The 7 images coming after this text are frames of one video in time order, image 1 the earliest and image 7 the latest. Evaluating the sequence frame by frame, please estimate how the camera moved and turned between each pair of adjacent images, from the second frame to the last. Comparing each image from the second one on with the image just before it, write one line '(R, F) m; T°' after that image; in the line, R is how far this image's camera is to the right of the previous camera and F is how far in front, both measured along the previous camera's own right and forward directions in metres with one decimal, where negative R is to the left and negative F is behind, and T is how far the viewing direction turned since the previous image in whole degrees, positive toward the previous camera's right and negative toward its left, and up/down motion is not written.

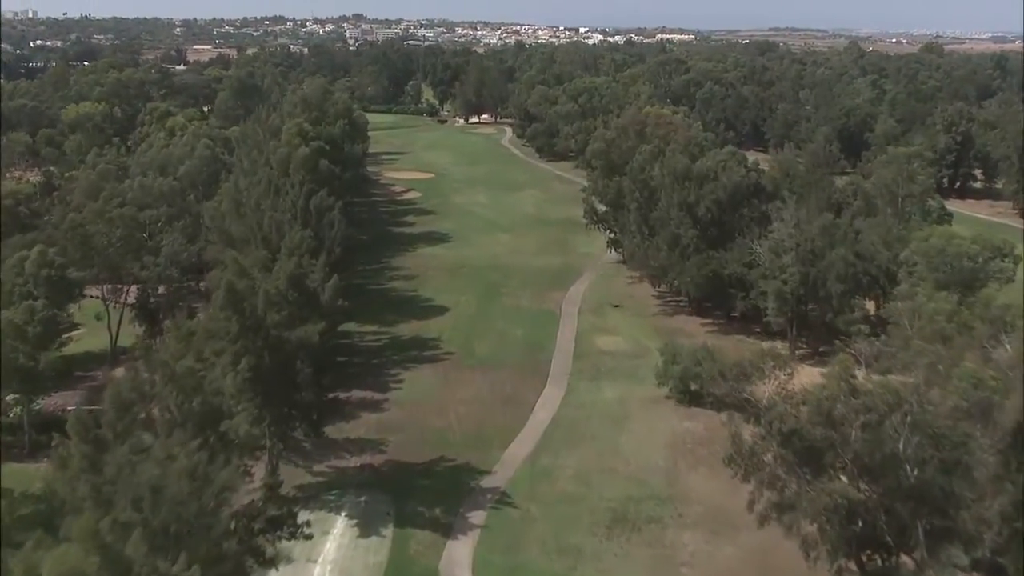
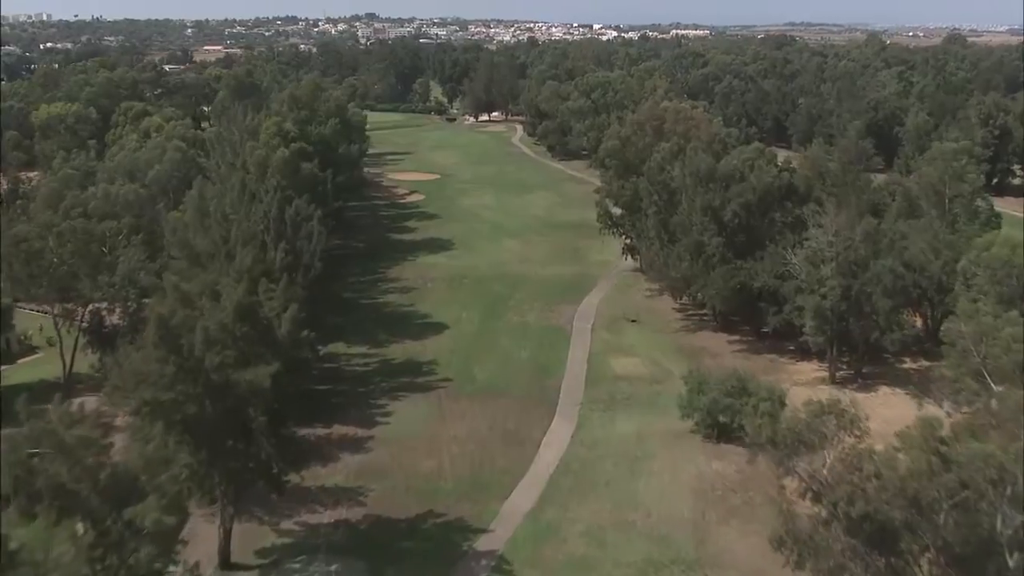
(+0.4, +4.9) m; -1°
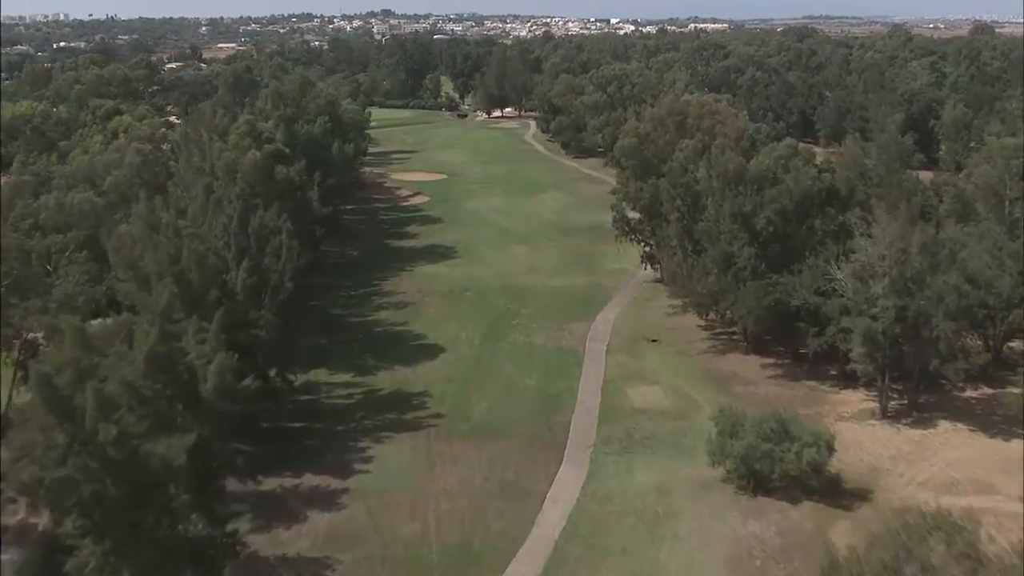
(+0.5, +5.1) m; -1°
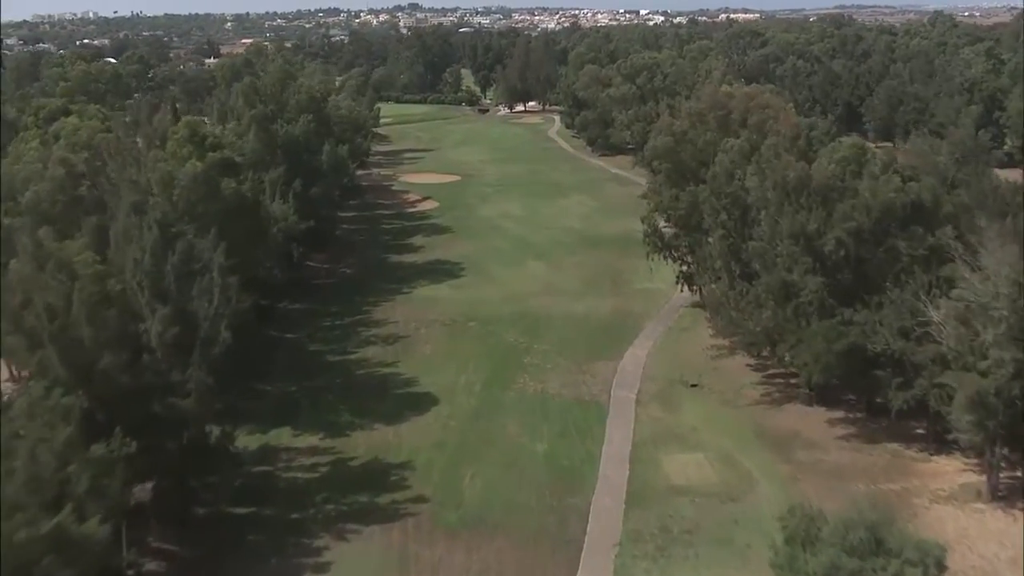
(+0.6, +7.3) m; -1°
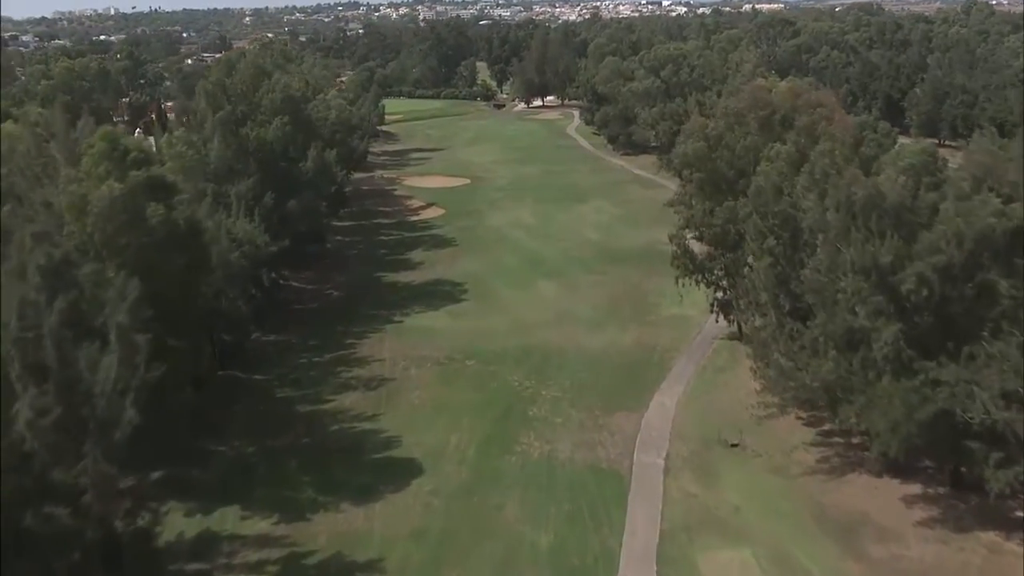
(+0.5, +5.9) m; -1°
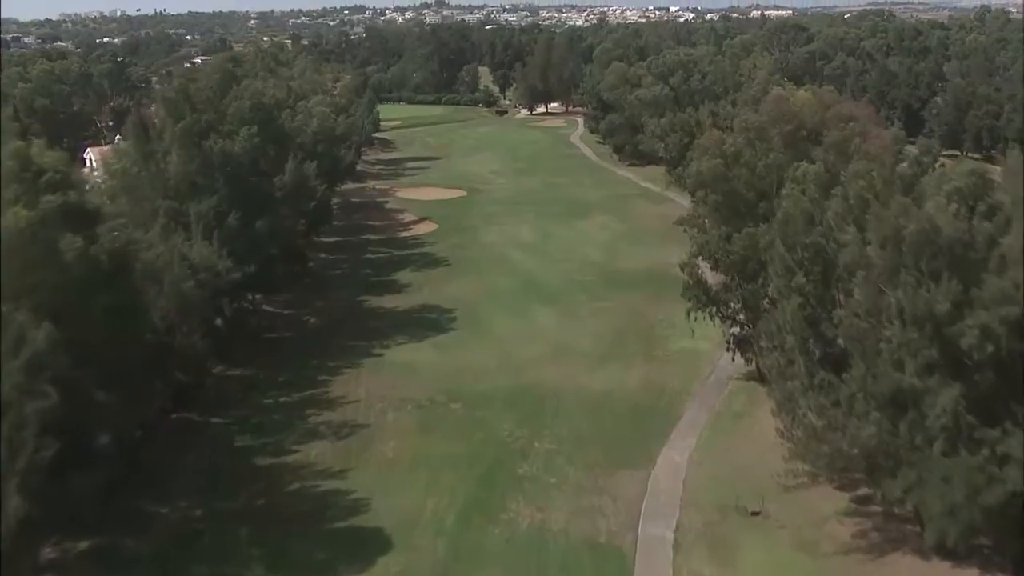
(+0.4, +3.8) m; 0°
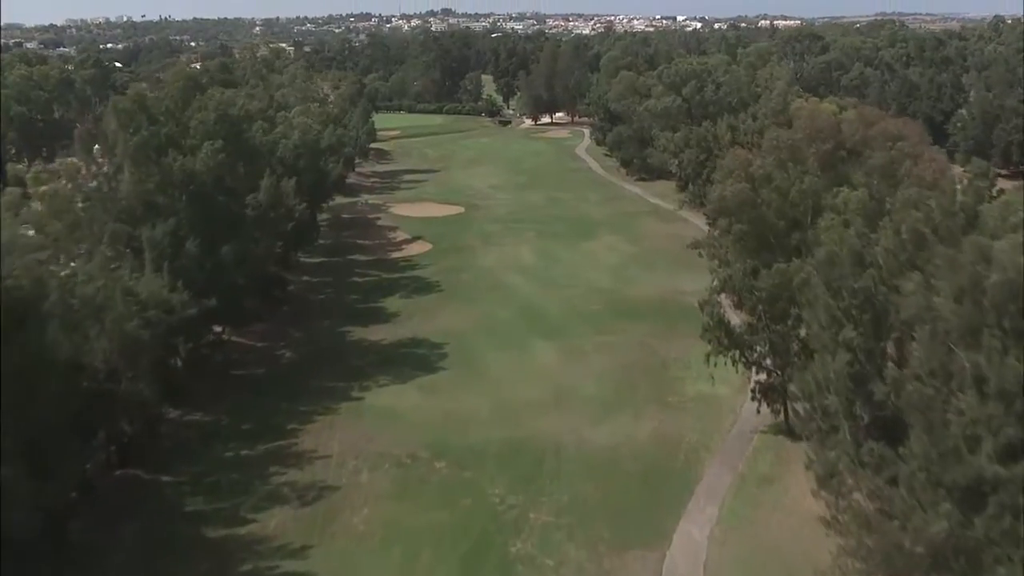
(+0.2, +3.9) m; 0°
